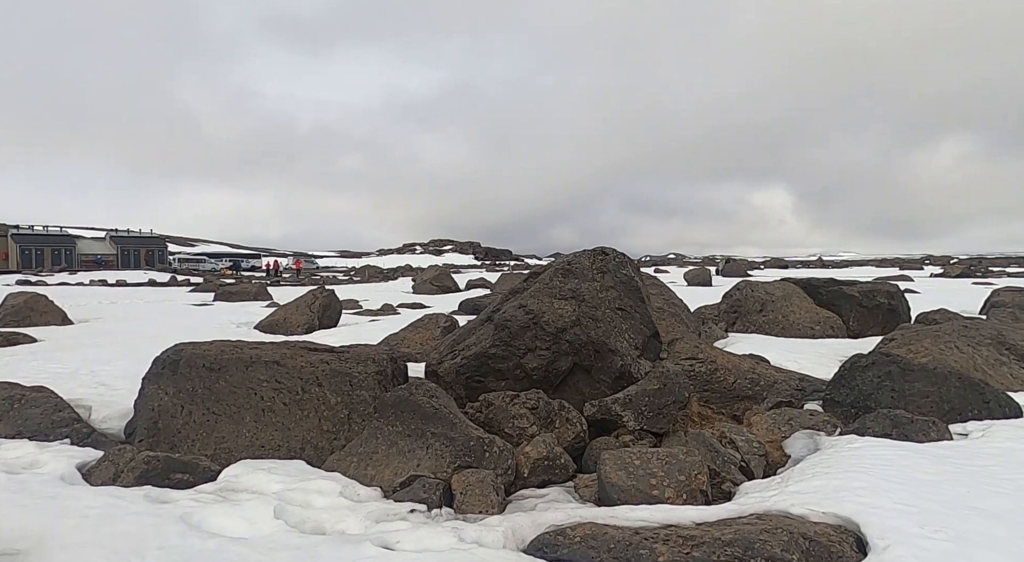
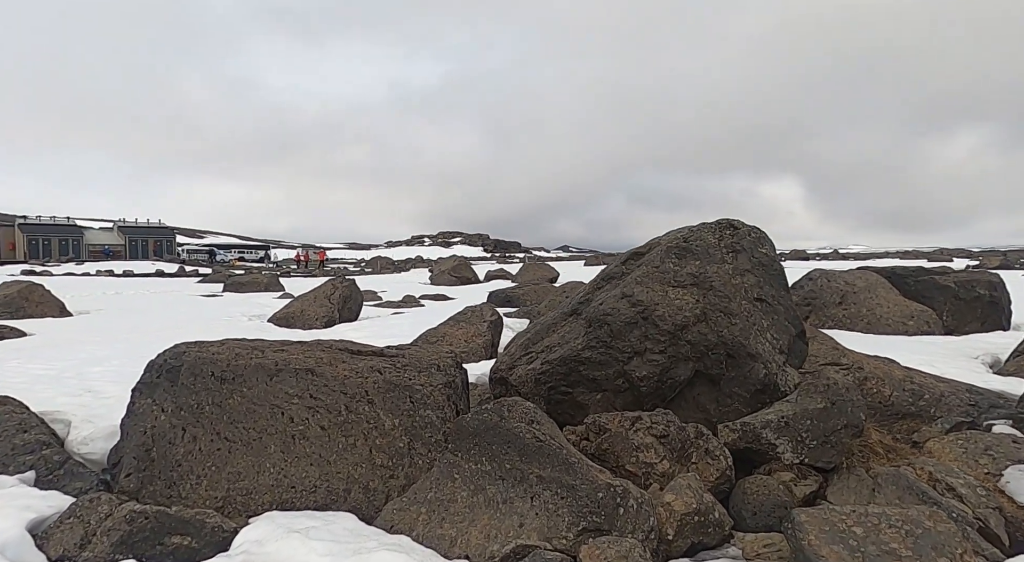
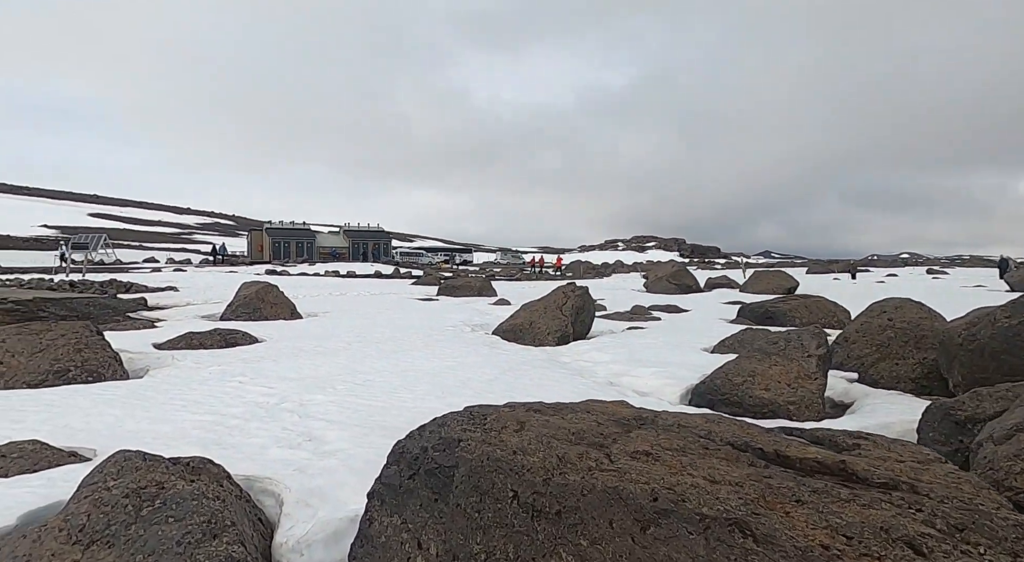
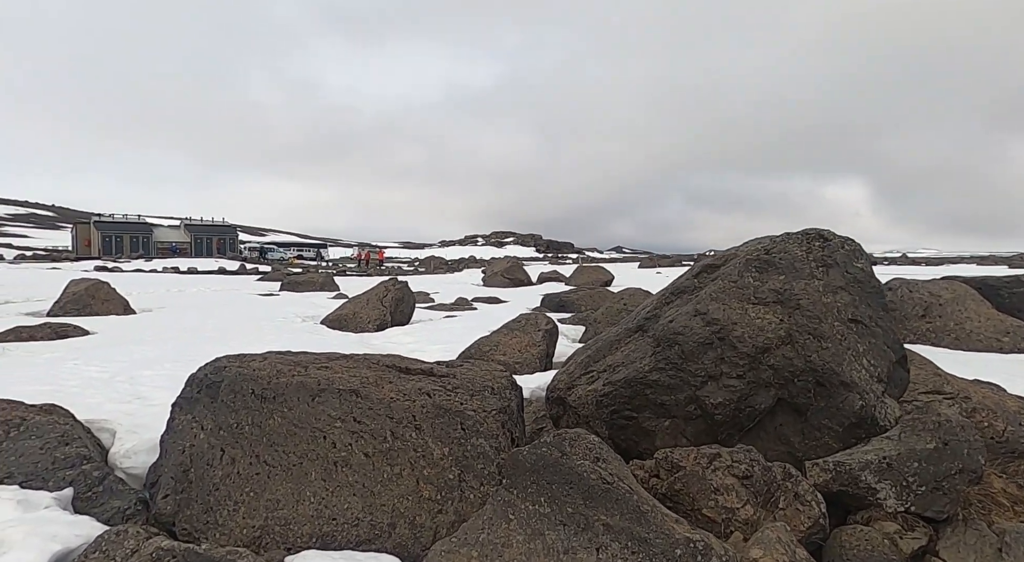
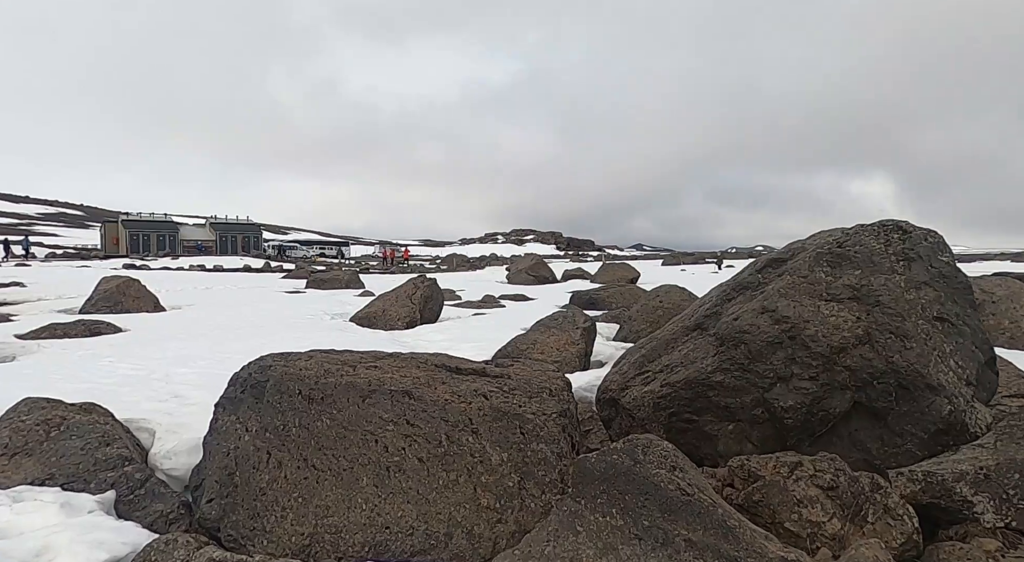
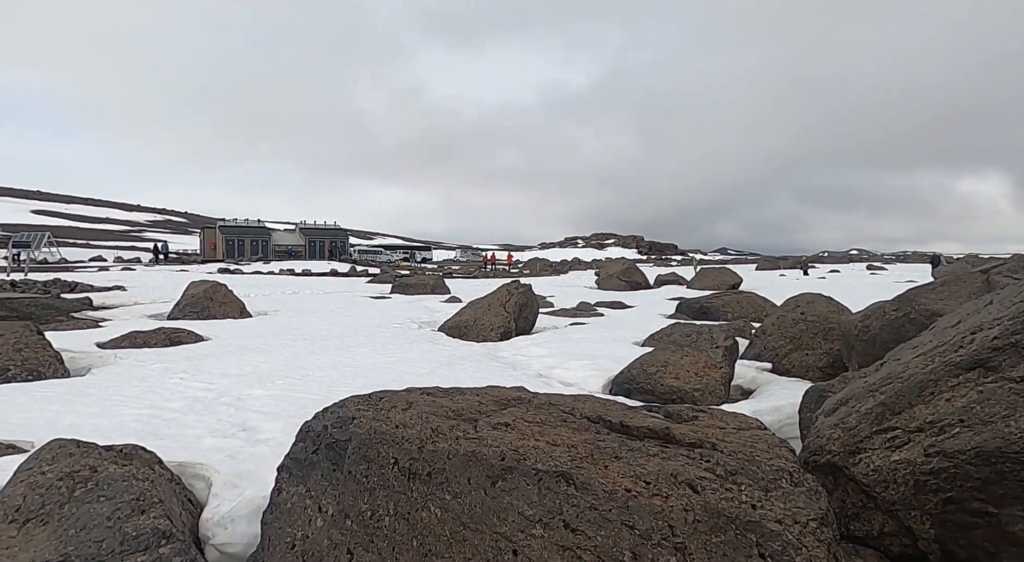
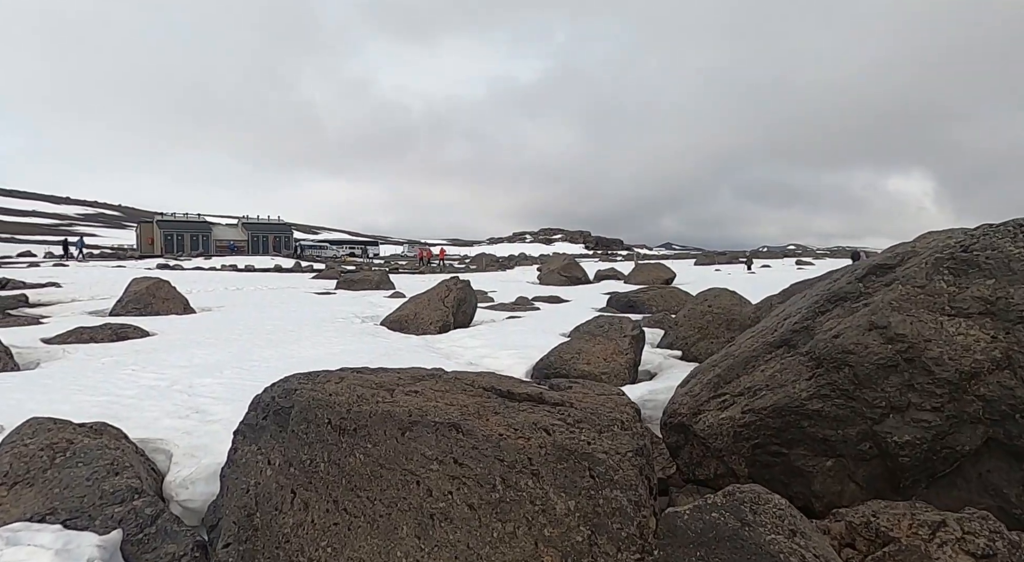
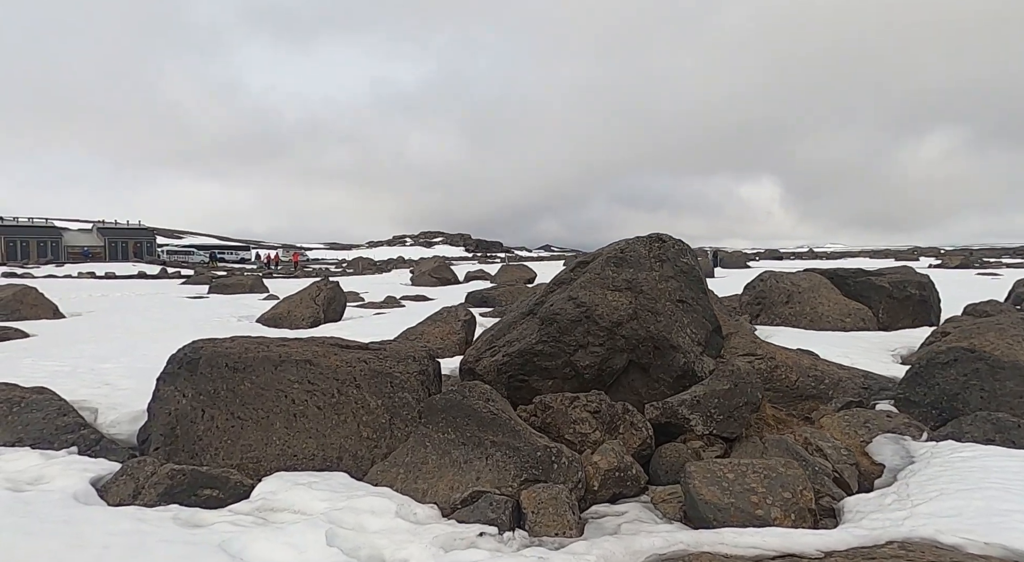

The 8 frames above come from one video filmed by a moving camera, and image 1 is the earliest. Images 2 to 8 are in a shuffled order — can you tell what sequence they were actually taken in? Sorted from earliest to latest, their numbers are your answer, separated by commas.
8, 2, 4, 5, 7, 6, 3
